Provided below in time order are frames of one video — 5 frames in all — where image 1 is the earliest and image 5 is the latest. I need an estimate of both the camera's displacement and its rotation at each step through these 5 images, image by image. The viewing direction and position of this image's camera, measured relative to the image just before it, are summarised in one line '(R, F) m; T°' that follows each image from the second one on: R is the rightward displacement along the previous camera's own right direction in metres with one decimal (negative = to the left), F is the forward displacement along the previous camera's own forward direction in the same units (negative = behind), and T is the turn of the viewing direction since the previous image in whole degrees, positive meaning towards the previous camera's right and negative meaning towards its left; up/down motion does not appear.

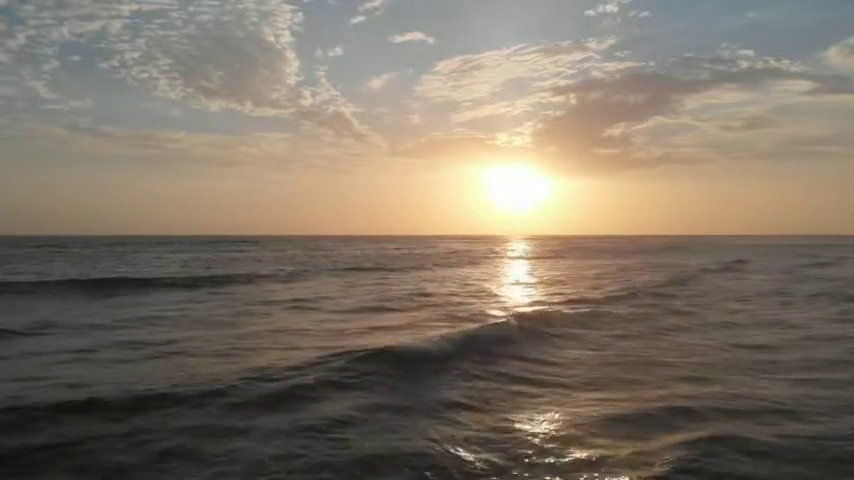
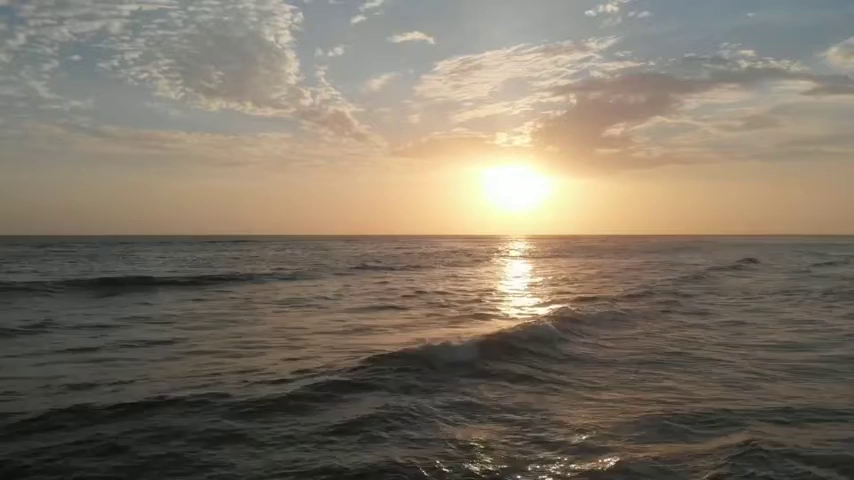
(-1.8, -2.6) m; 0°
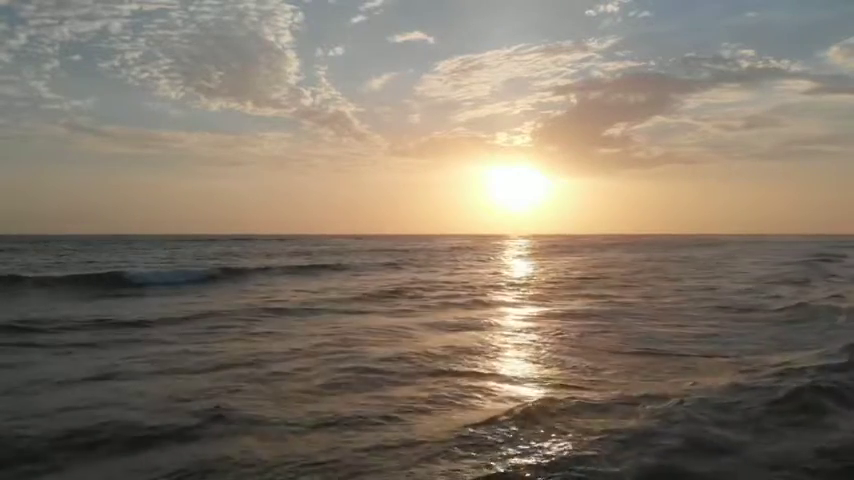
(-0.4, +0.4) m; 0°
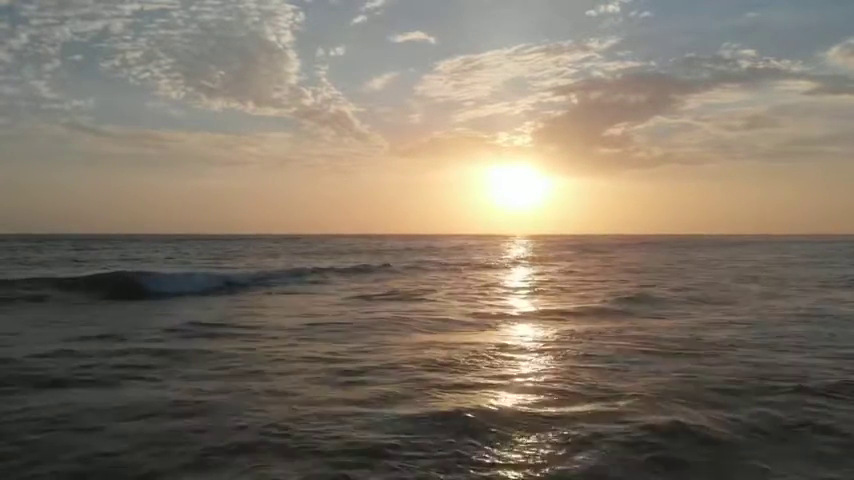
(-0.4, -0.2) m; 0°
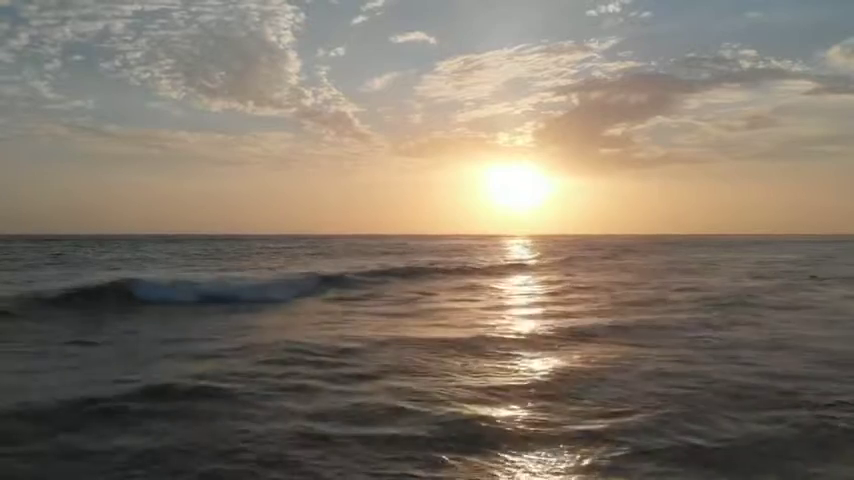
(-0.6, +0.3) m; 0°
